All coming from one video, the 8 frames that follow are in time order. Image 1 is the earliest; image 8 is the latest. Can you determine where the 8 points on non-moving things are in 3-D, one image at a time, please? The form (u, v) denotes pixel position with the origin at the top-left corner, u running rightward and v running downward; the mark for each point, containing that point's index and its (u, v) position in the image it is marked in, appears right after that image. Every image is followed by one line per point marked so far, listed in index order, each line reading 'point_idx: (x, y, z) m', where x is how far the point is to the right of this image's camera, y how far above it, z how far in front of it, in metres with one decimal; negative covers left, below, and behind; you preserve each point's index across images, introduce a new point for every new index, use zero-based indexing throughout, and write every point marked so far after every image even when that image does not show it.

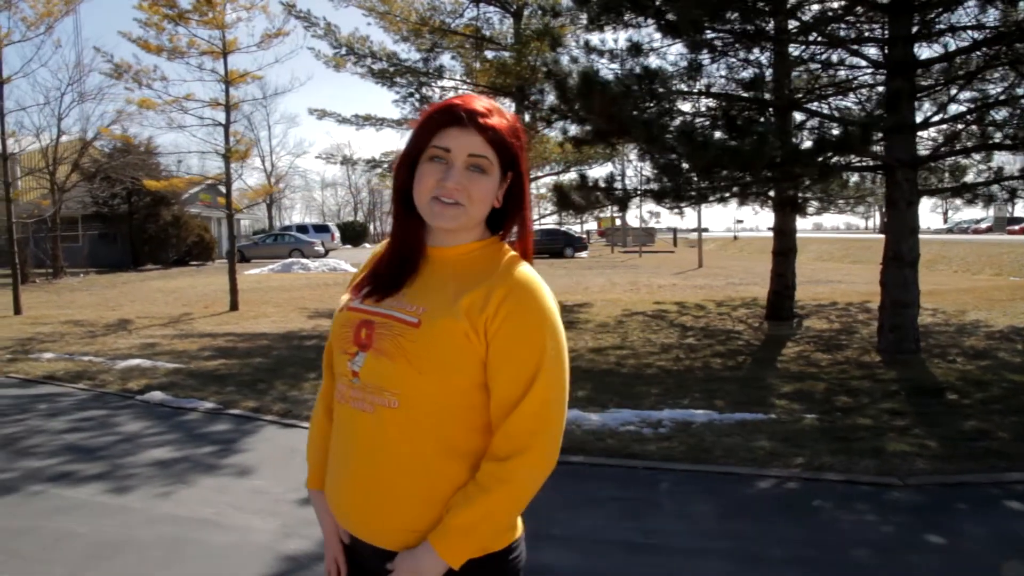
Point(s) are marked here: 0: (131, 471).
0: (-2.6, -1.2, +5.4) m
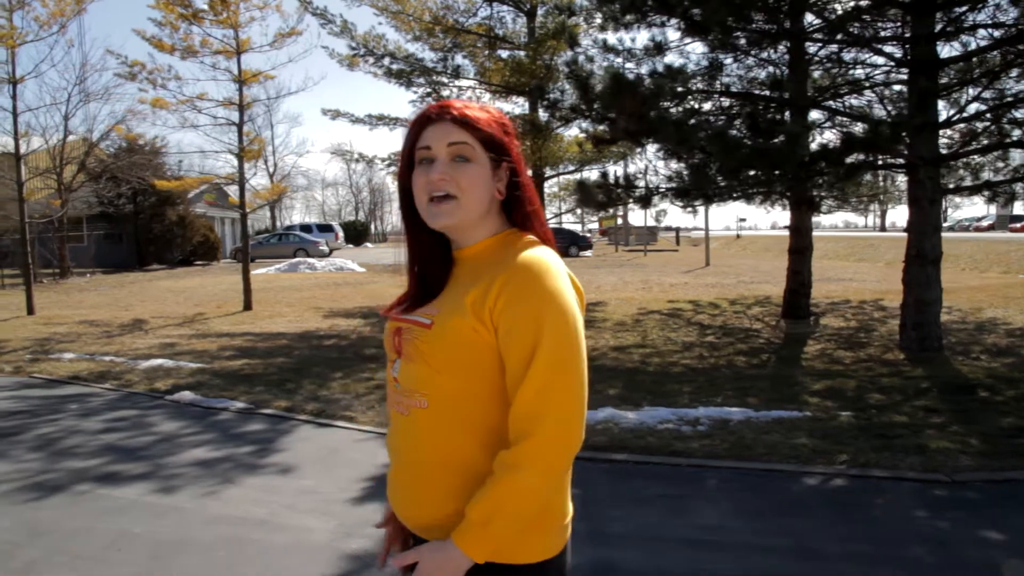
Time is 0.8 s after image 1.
0: (-2.3, -1.2, +5.4) m
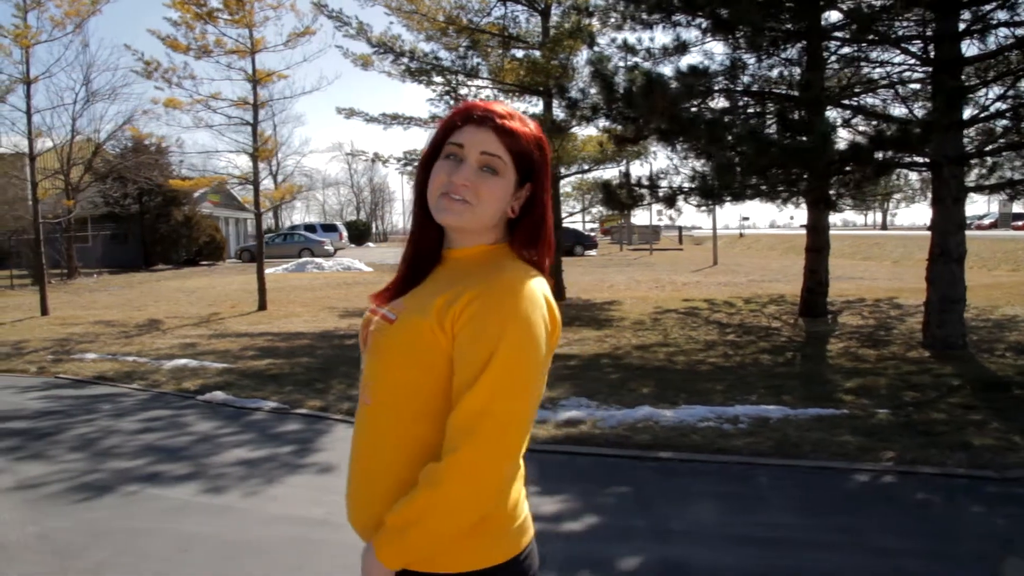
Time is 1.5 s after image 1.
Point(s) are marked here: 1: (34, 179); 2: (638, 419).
0: (-2.0, -1.2, +5.4) m
1: (-8.5, +1.9, +14.1) m
2: (+1.0, -1.0, +6.1) m
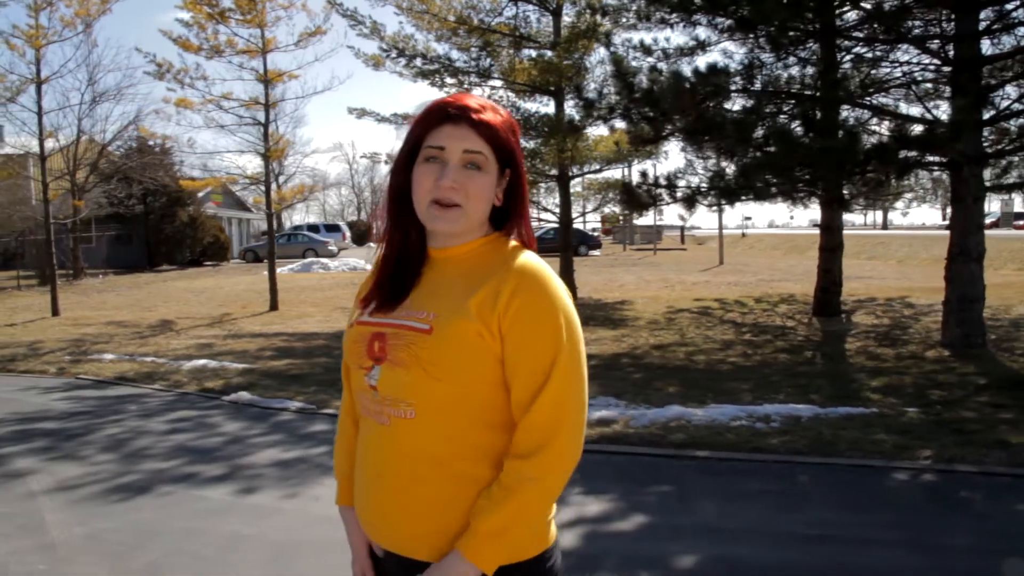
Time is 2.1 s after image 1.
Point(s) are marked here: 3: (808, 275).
0: (-1.7, -1.2, +5.4) m
1: (-8.3, +1.9, +14.1) m
2: (+1.2, -1.0, +6.1) m
3: (+6.5, +0.3, +17.3) m
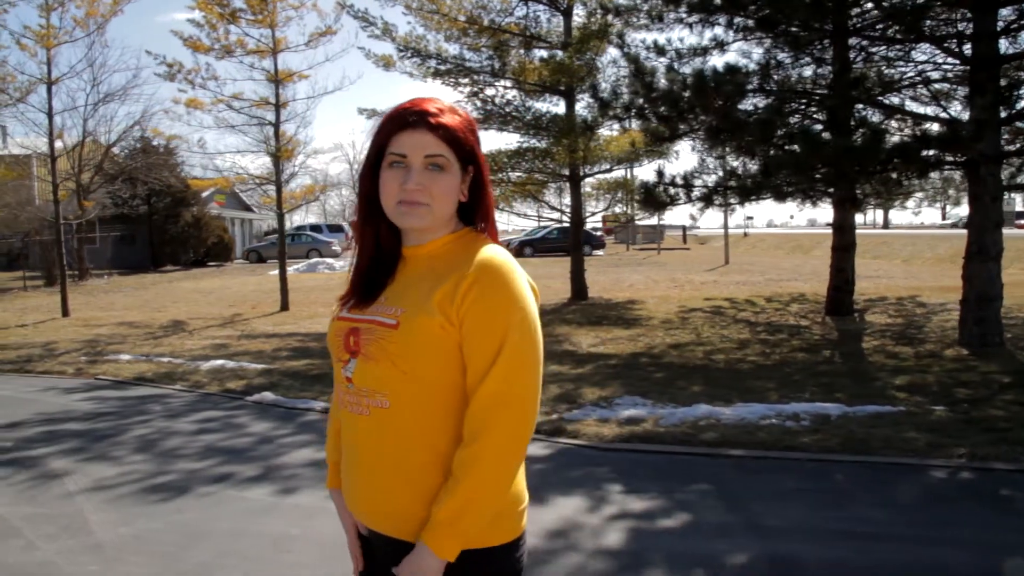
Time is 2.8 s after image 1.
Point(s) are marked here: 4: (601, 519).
0: (-1.5, -1.2, +5.4) m
1: (-8.1, +1.9, +14.1) m
2: (+1.4, -1.0, +6.1) m
3: (+6.6, +0.3, +17.3) m
4: (+0.5, -1.2, +4.1) m
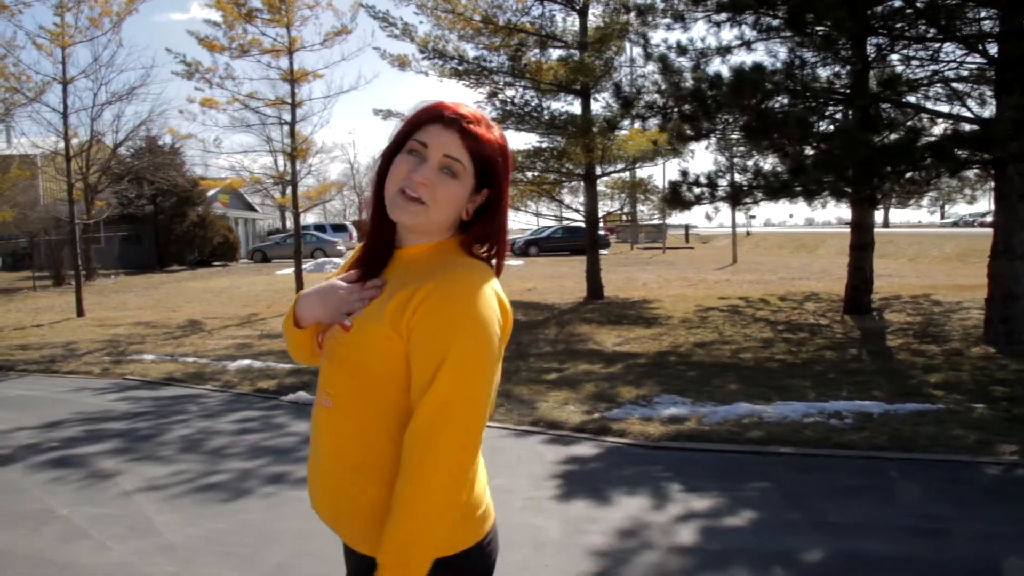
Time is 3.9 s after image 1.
0: (-1.2, -1.2, +5.4) m
1: (-7.8, +1.9, +14.0) m
2: (+1.8, -1.0, +6.1) m
3: (+6.9, +0.3, +17.4) m
4: (+0.8, -1.2, +4.1) m
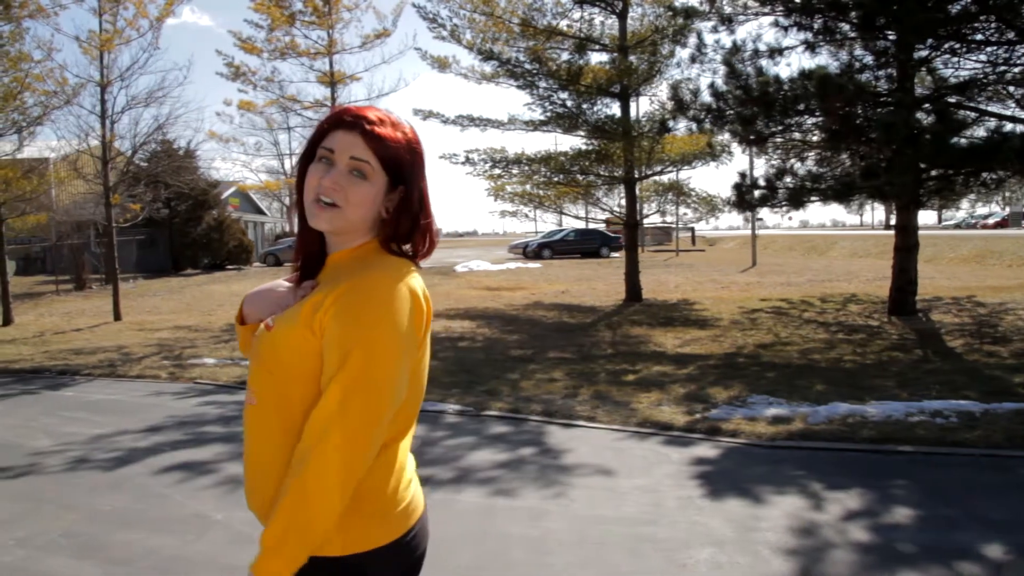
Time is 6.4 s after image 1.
0: (-0.3, -1.2, +5.4) m
1: (-7.2, +1.9, +13.9) m
2: (+2.6, -1.0, +6.2) m
3: (+7.5, +0.3, +17.5) m
4: (+1.7, -1.2, +4.1) m
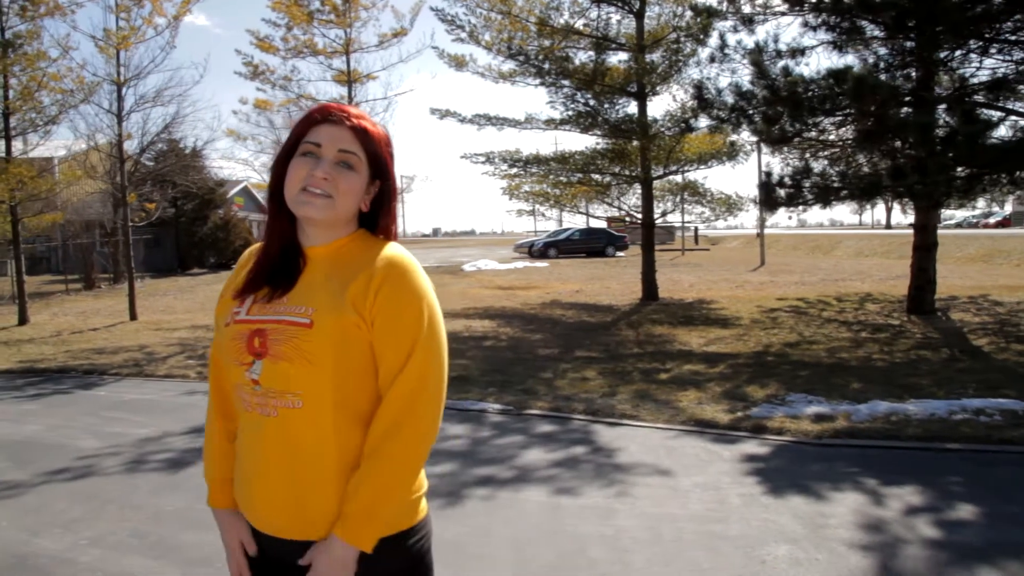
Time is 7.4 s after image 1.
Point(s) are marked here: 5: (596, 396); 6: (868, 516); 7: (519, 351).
0: (0.0, -1.2, +5.4) m
1: (-6.9, +1.9, +13.9) m
2: (+2.9, -1.0, +6.2) m
3: (+7.7, +0.3, +17.6) m
4: (+2.0, -1.2, +4.2) m
5: (+0.7, -0.9, +6.9) m
6: (+1.9, -1.2, +4.2) m
7: (+0.1, -0.8, +9.5) m
